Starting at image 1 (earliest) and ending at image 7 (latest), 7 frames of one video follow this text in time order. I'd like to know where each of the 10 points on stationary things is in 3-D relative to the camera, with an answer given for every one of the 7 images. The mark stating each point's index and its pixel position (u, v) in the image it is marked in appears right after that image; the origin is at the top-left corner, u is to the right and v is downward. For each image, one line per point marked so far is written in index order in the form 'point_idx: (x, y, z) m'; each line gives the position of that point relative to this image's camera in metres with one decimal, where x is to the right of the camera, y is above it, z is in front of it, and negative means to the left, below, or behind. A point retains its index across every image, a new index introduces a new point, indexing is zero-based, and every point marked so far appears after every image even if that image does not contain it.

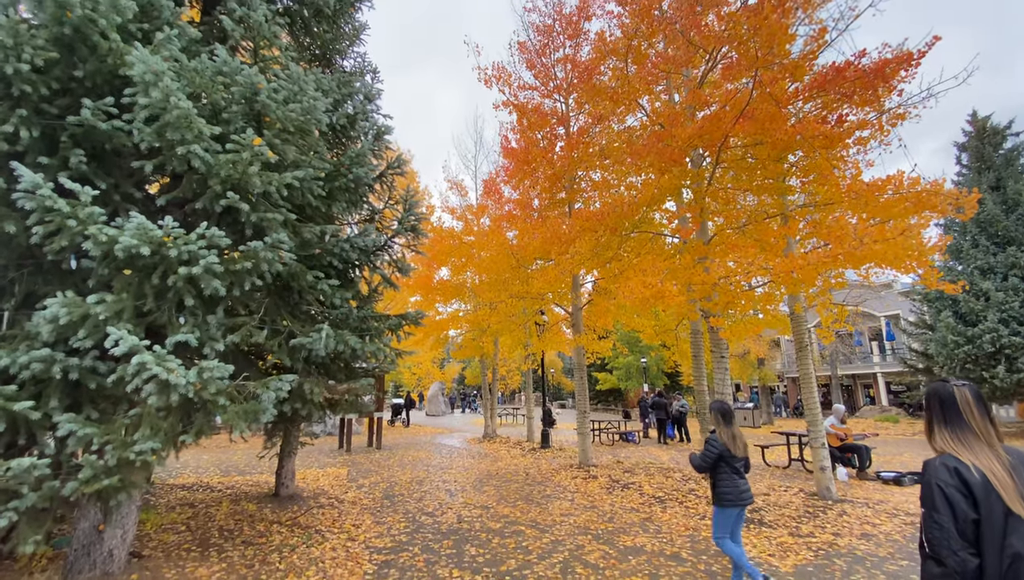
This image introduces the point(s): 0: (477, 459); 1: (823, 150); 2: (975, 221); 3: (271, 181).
0: (-0.8, -4.4, +12.2) m
1: (+4.1, +1.8, +6.3) m
2: (+15.6, +2.3, +16.1) m
3: (-1.6, +0.7, +3.2) m
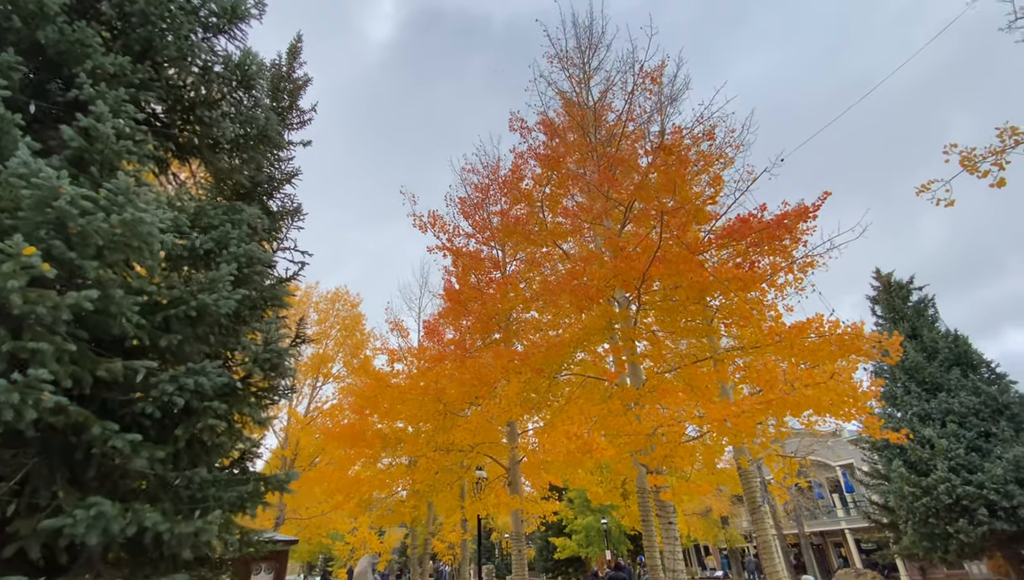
0: (-2.3, -7.6, +9.6) m
1: (+3.0, 0.0, +6.3) m
2: (+13.6, -2.7, +16.8) m
3: (-2.4, -0.1, +2.4) m
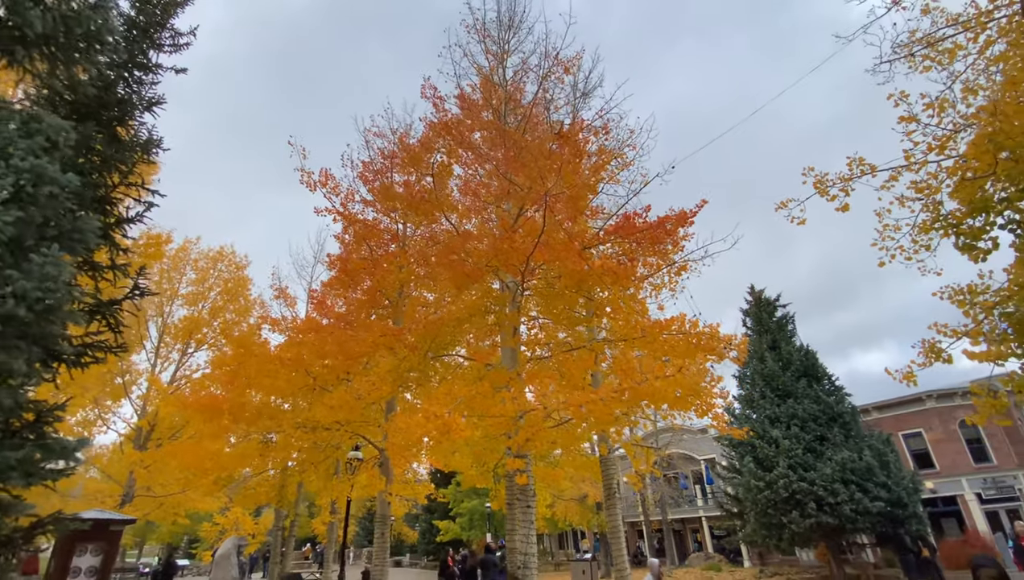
0: (-5.2, -6.8, +8.9) m
1: (+1.4, +0.1, +6.4) m
2: (+9.6, -3.3, +18.7) m
3: (-3.2, +0.4, +1.7) m
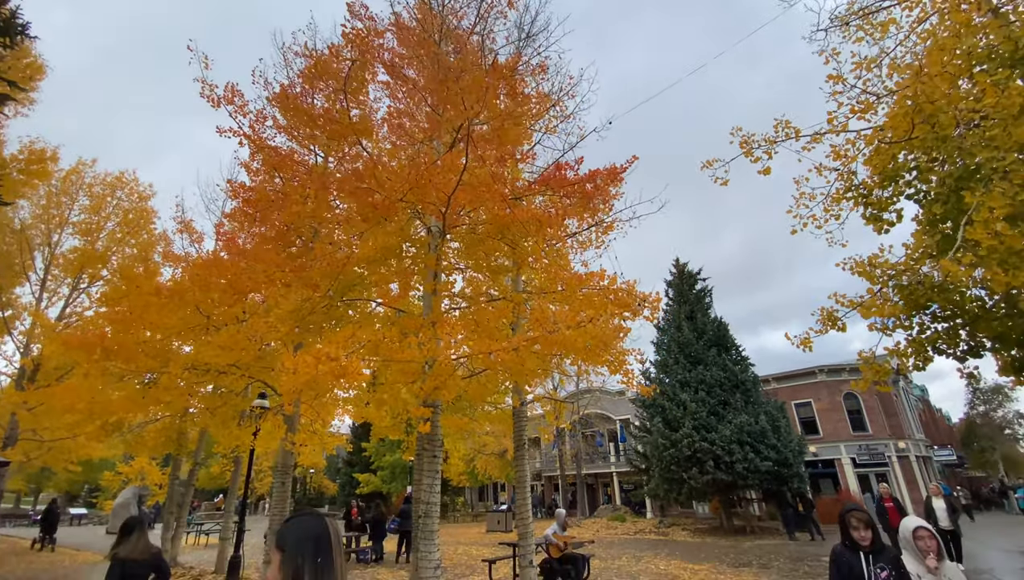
0: (-7.0, -5.5, +8.3) m
1: (+0.3, +0.7, +6.2) m
2: (+6.8, -2.1, +19.6) m
3: (-3.5, +1.0, +0.9) m
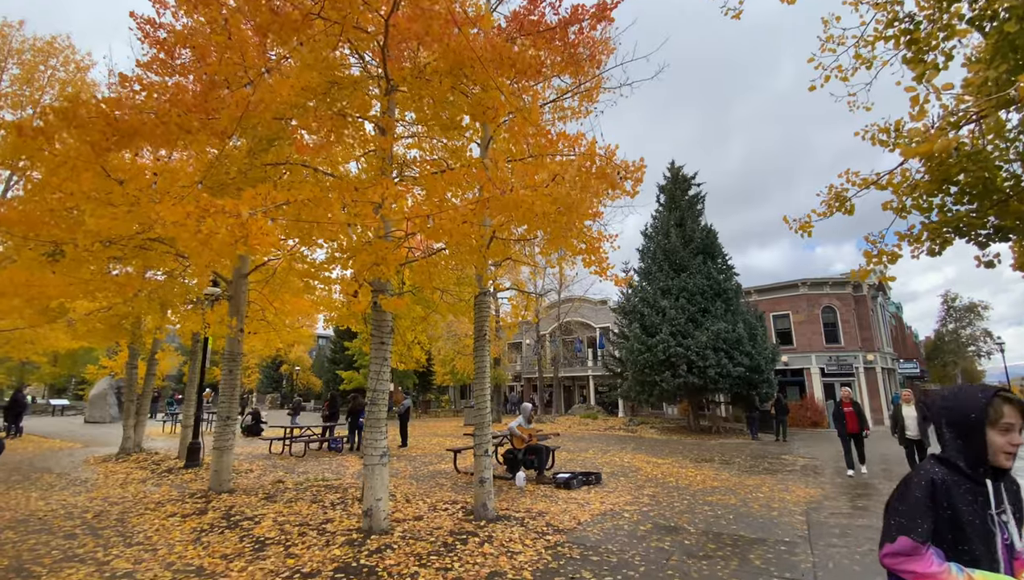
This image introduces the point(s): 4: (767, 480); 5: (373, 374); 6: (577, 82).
0: (-7.7, -3.4, +8.1) m
1: (-0.1, +2.1, +5.1) m
2: (+6.0, +1.6, +19.0) m
3: (-3.9, +1.6, -0.3) m
4: (+4.9, -3.7, +9.3) m
5: (-1.7, -1.0, +5.9) m
6: (+0.9, +2.8, +6.3) m
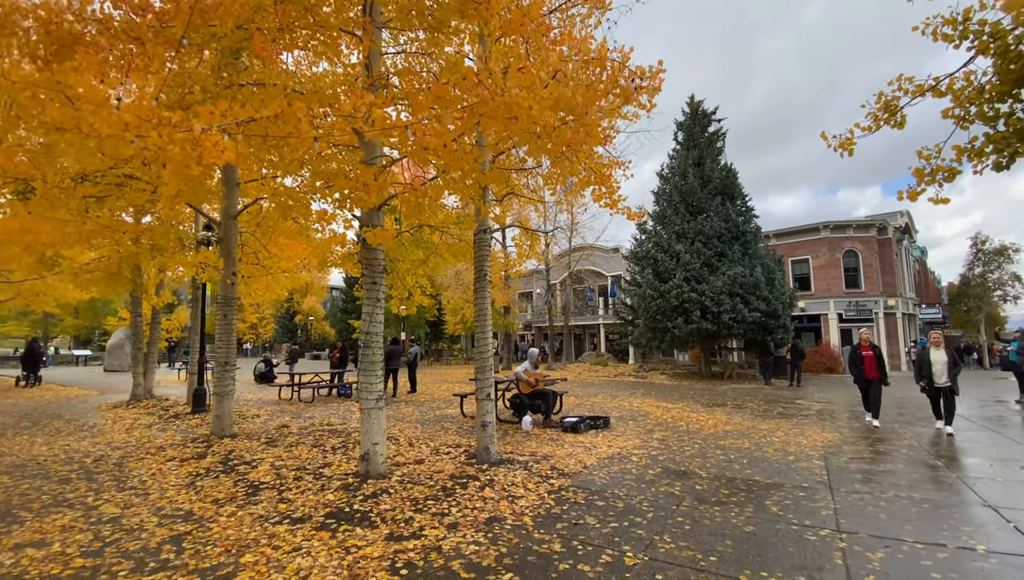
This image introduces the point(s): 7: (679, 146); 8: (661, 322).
0: (-7.6, -2.4, +8.1) m
1: (-0.1, +2.8, +4.3) m
2: (+6.3, +3.8, +18.1) m
3: (-4.0, +1.6, -0.8) m
4: (+5.1, -2.5, +9.0) m
5: (-1.7, -0.3, +5.6) m
6: (+0.8, +3.6, +5.5) m
7: (+6.6, +5.7, +19.0) m
8: (+5.4, -1.1, +17.3) m
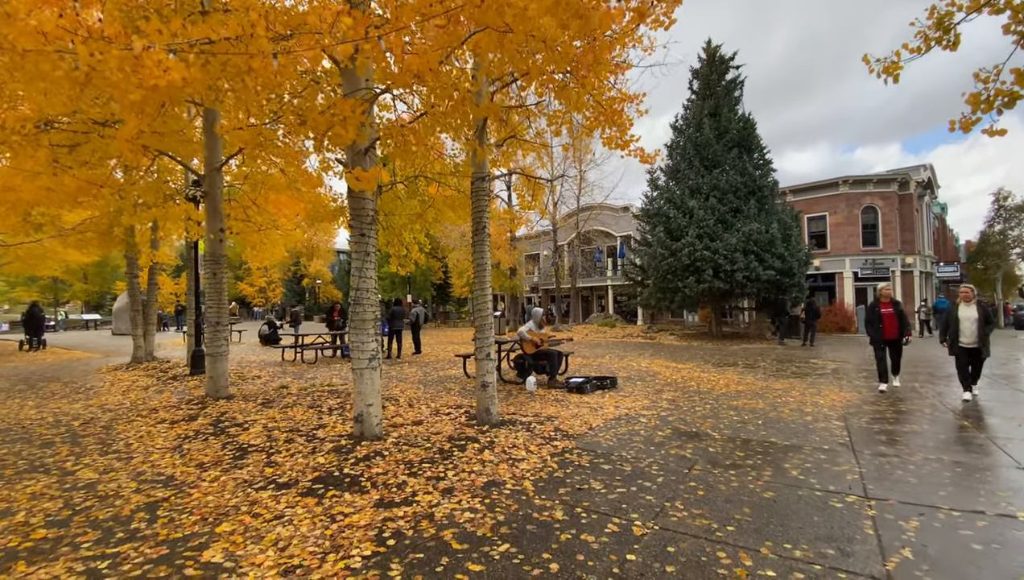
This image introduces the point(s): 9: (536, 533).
0: (-7.5, -1.8, +8.0) m
1: (-0.2, +3.2, +3.7) m
2: (+6.4, +5.3, +17.2) m
3: (-4.1, +1.6, -1.3) m
4: (+5.1, -1.7, +8.7) m
5: (-1.7, +0.2, +5.2) m
6: (+0.8, +4.1, +4.8) m
7: (+6.7, +7.3, +18.0) m
8: (+5.6, +0.3, +16.8) m
9: (+0.2, -1.6, +3.1) m
